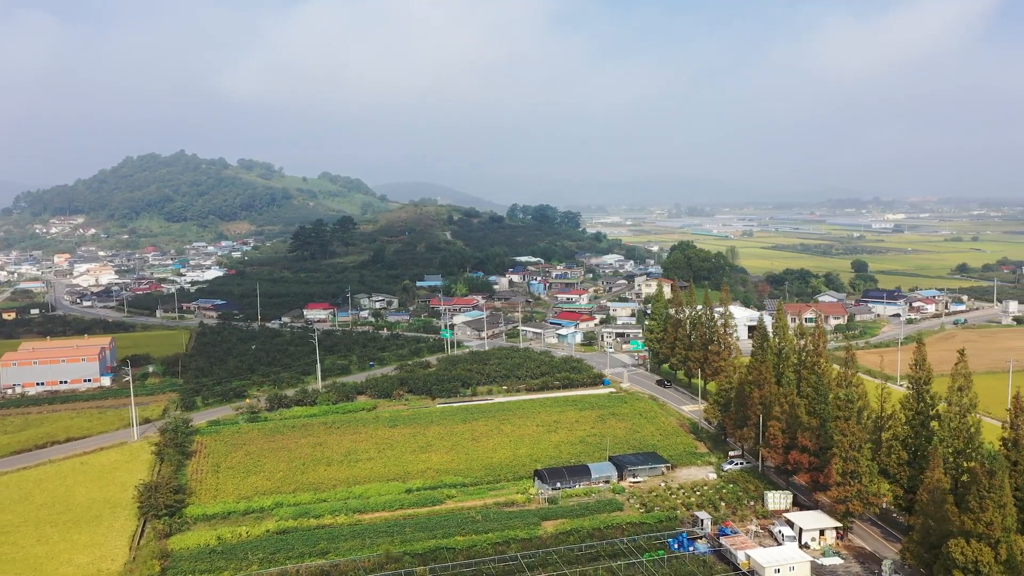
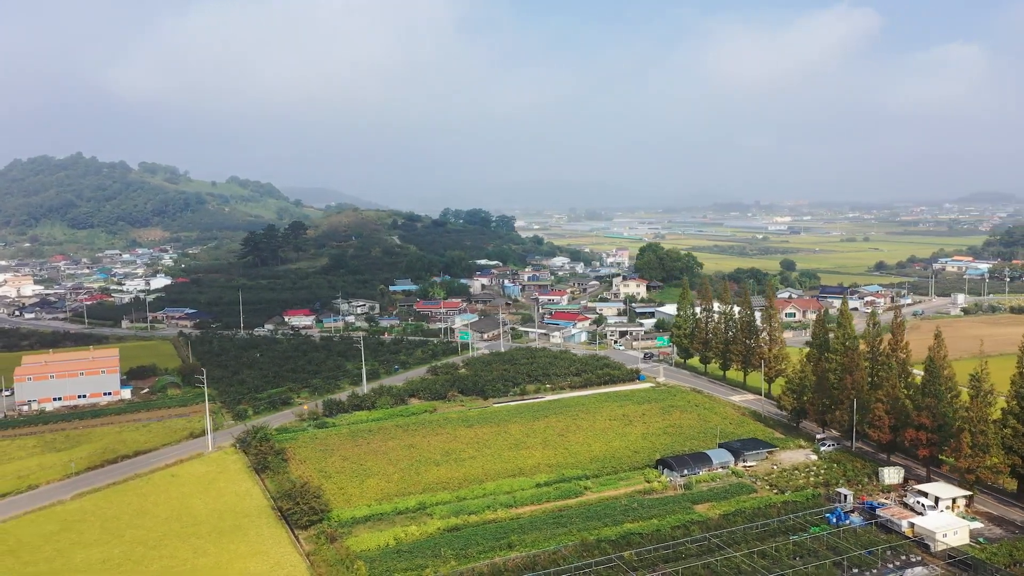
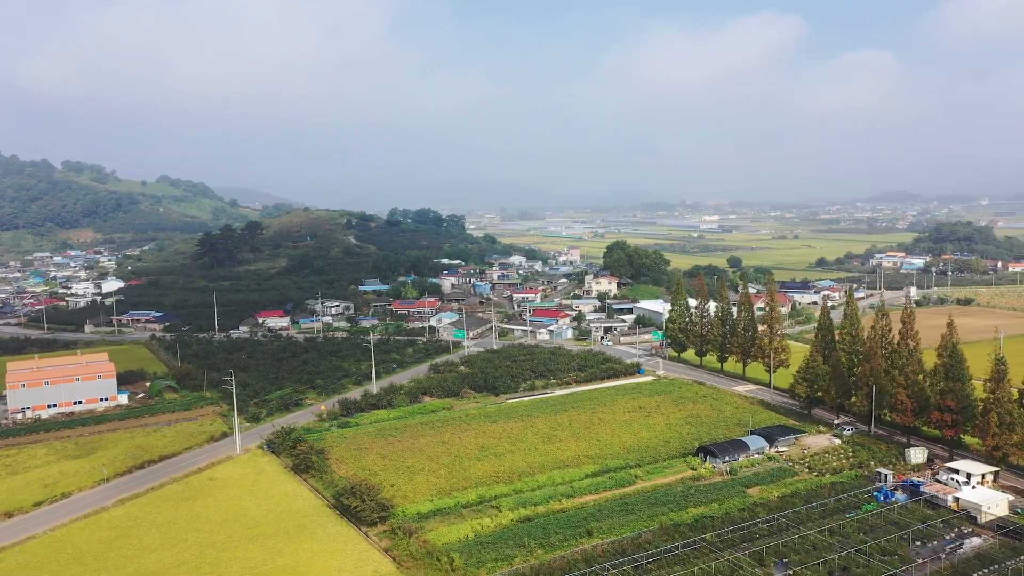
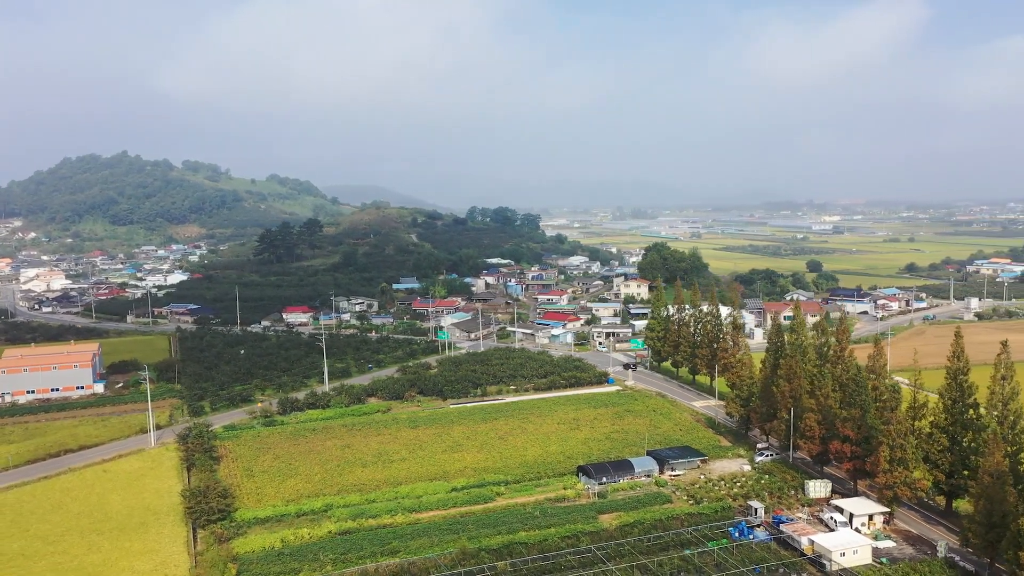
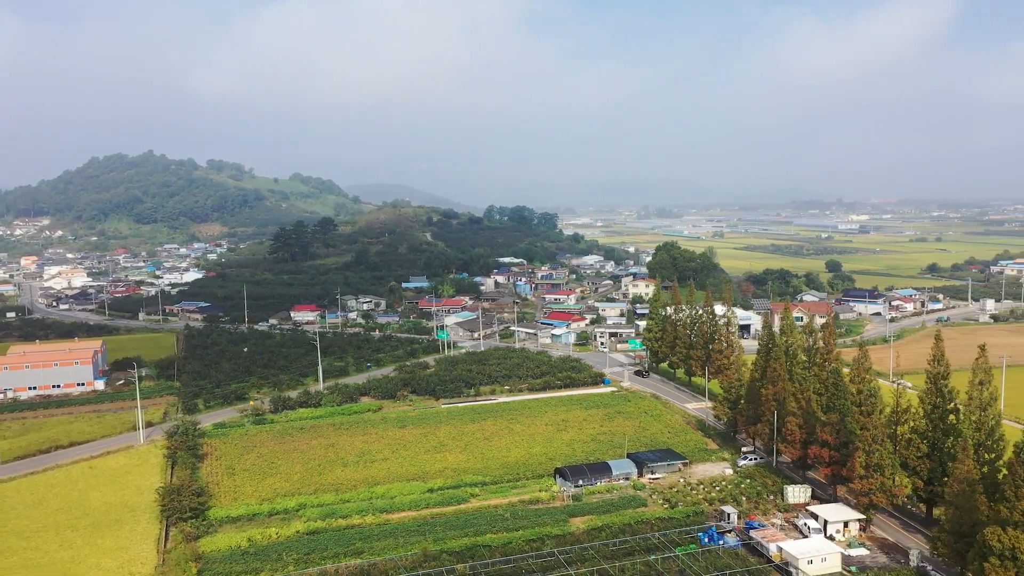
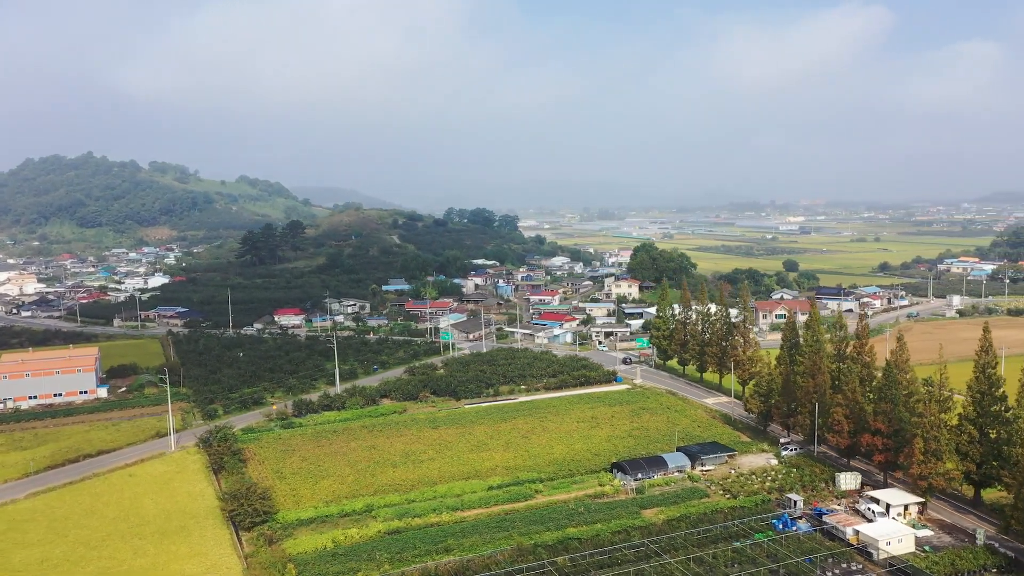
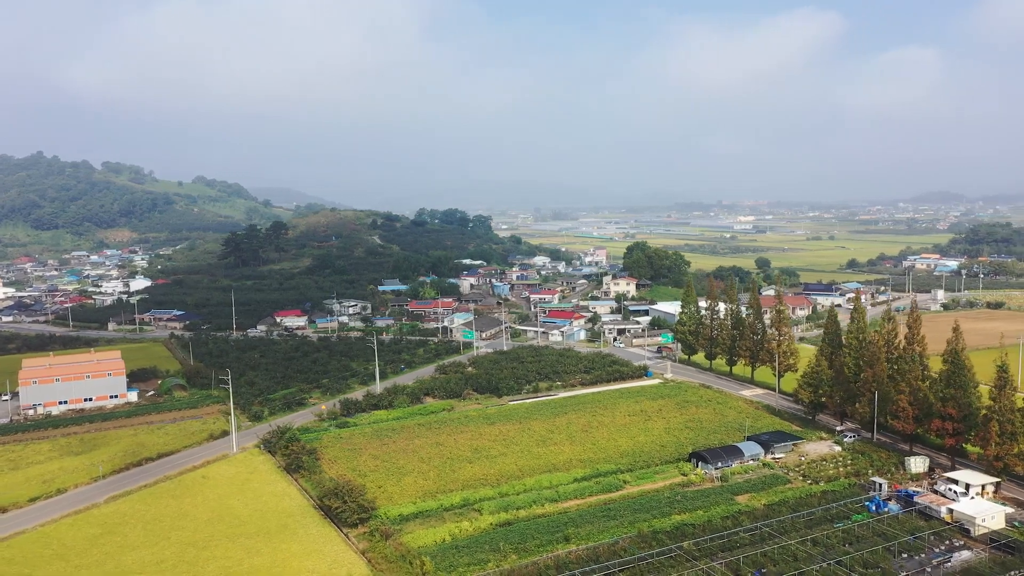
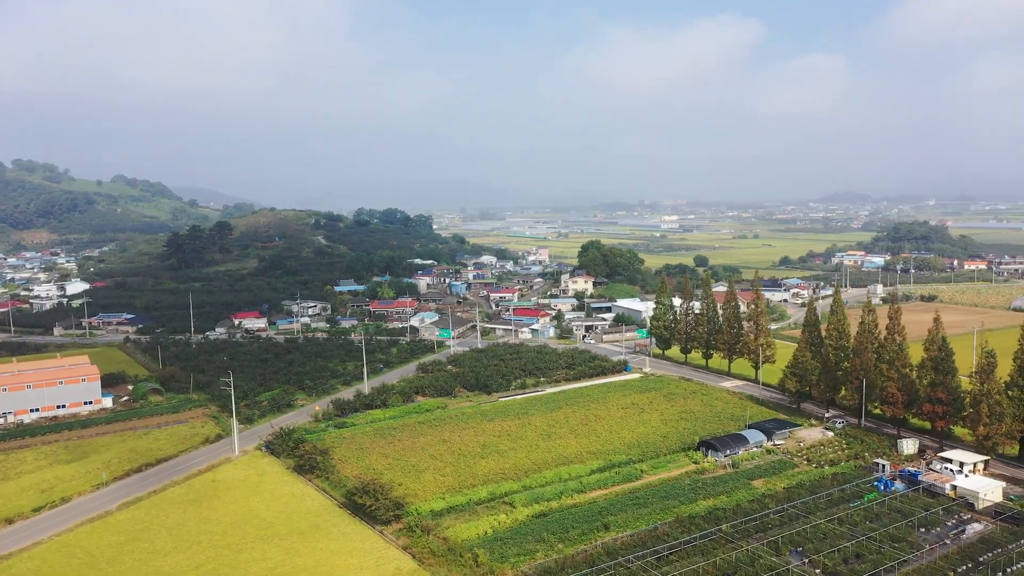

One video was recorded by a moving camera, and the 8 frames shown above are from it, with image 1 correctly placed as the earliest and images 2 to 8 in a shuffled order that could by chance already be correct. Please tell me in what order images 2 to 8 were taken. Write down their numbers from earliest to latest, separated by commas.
5, 4, 6, 2, 7, 3, 8
